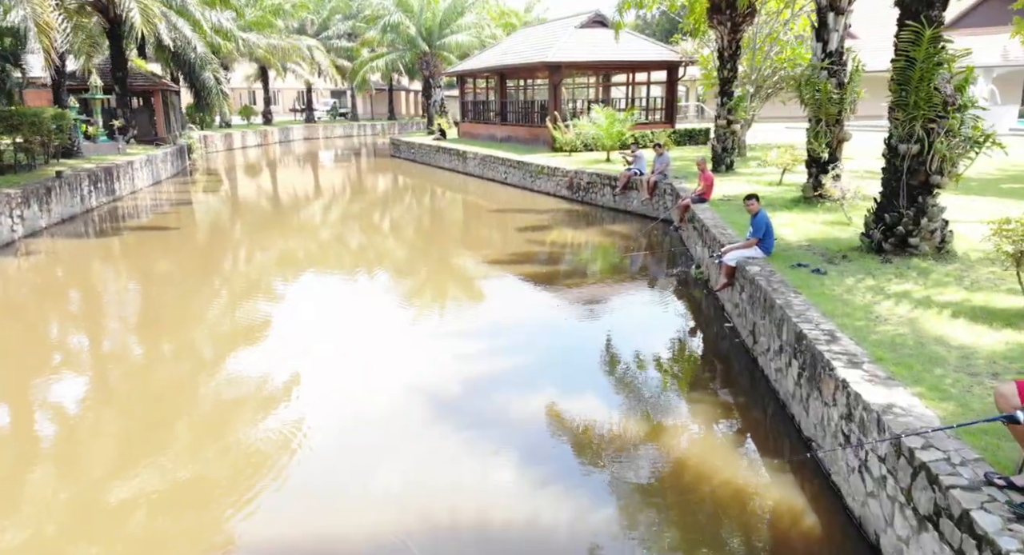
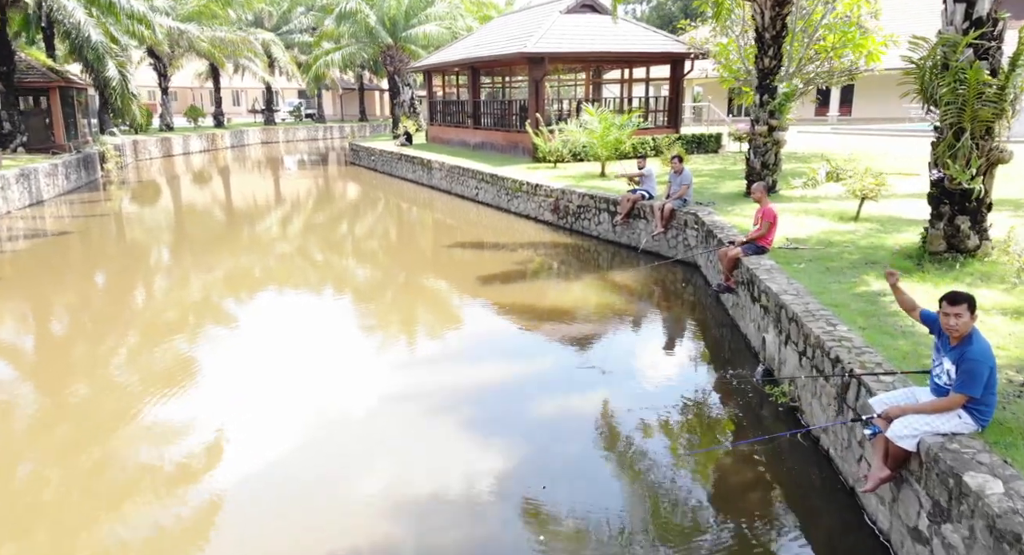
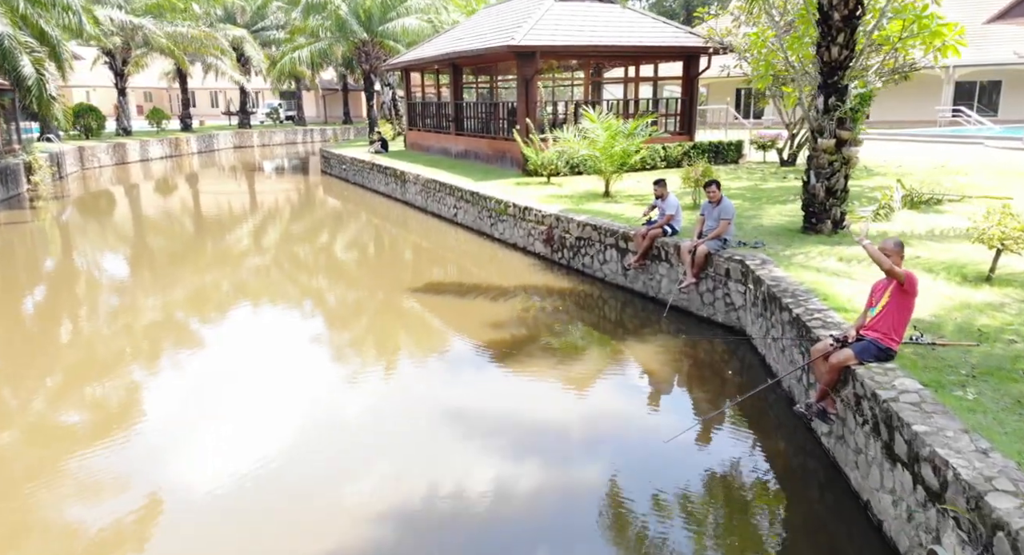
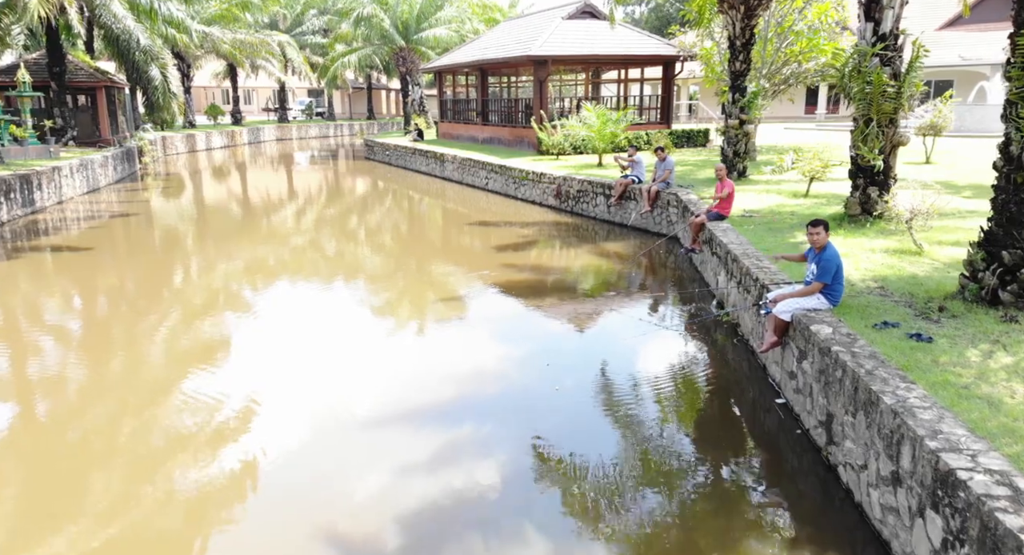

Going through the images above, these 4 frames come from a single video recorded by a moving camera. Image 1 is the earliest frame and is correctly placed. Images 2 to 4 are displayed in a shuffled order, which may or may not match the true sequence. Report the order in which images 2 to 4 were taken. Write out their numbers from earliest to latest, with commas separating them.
4, 2, 3
